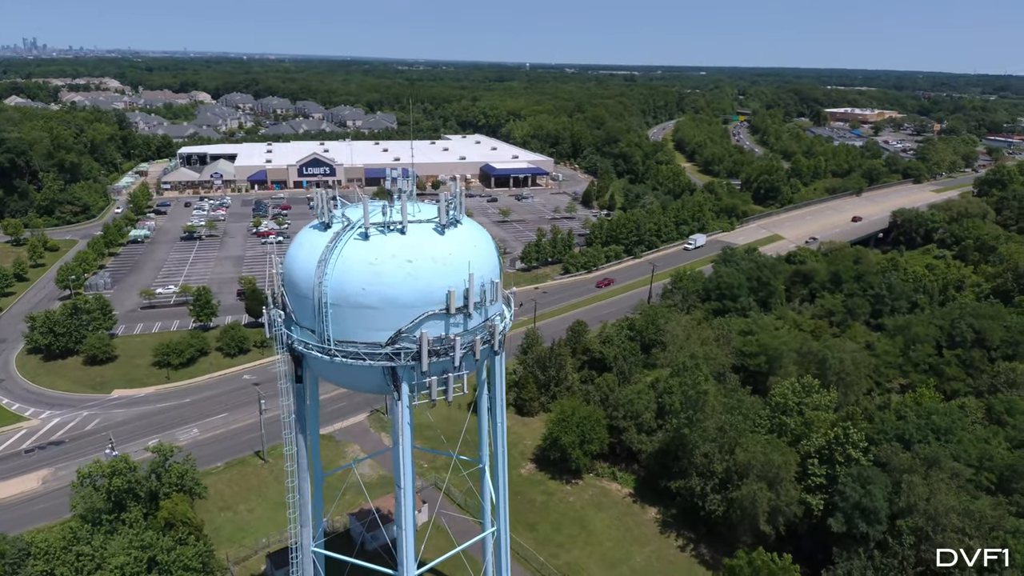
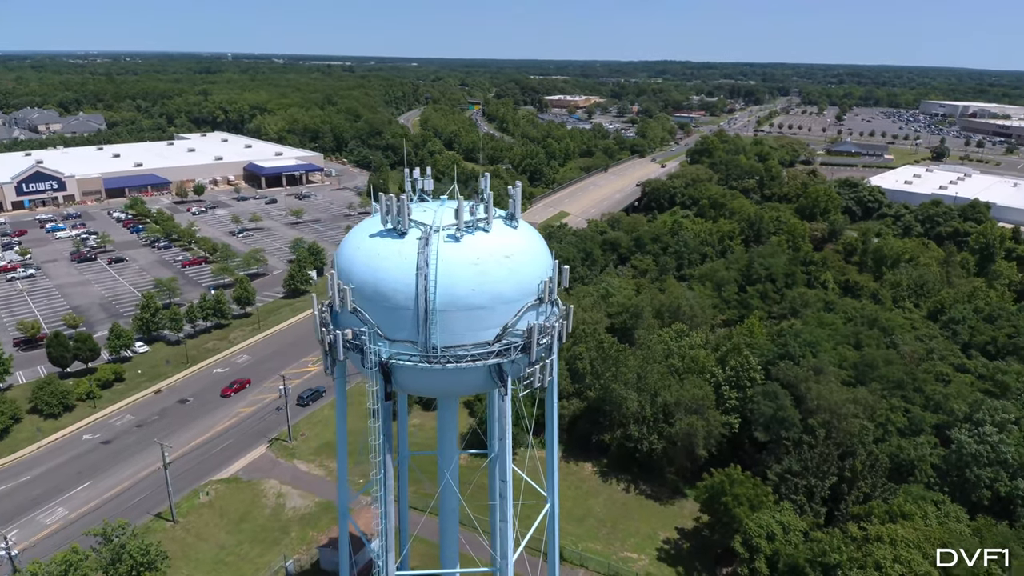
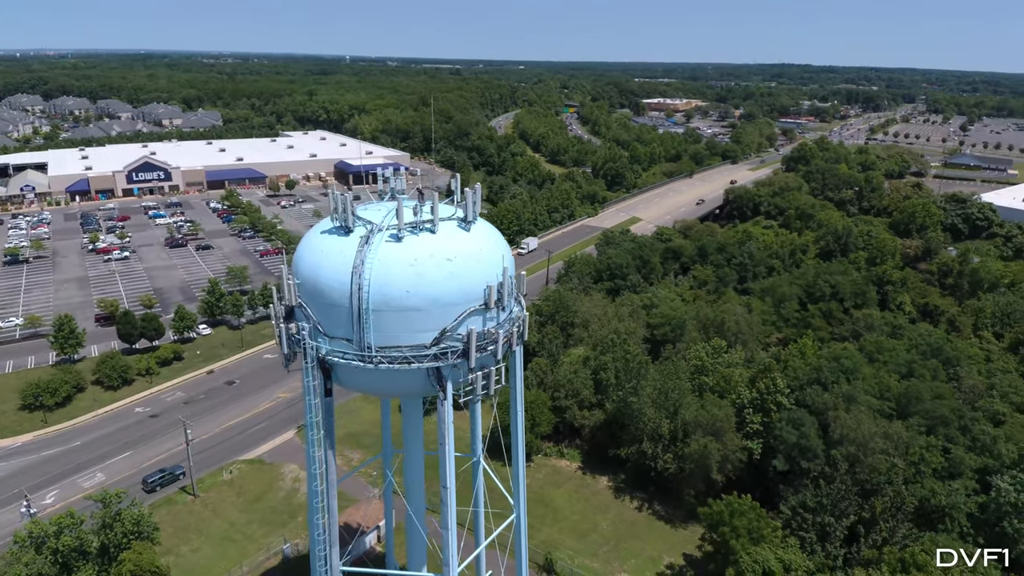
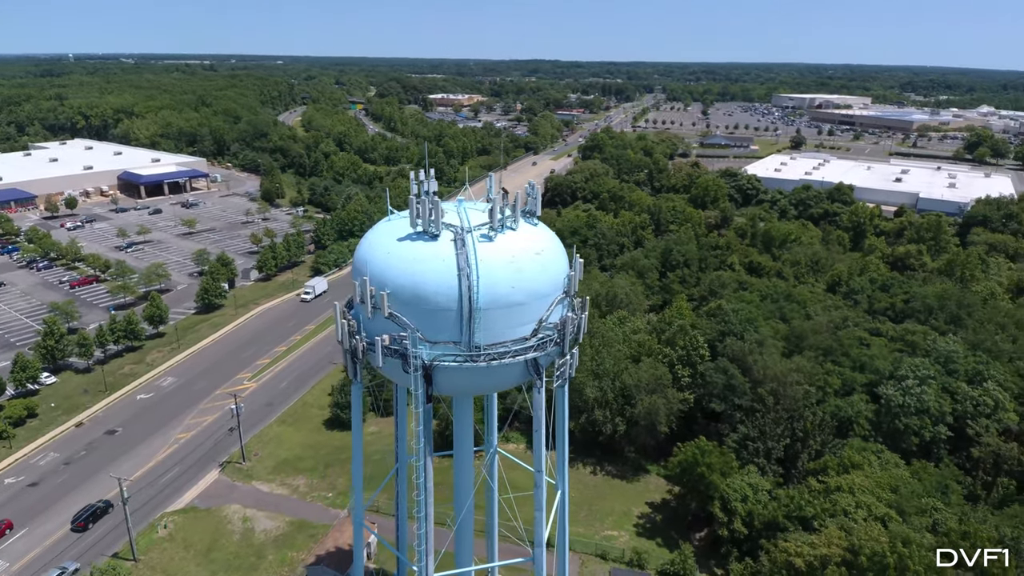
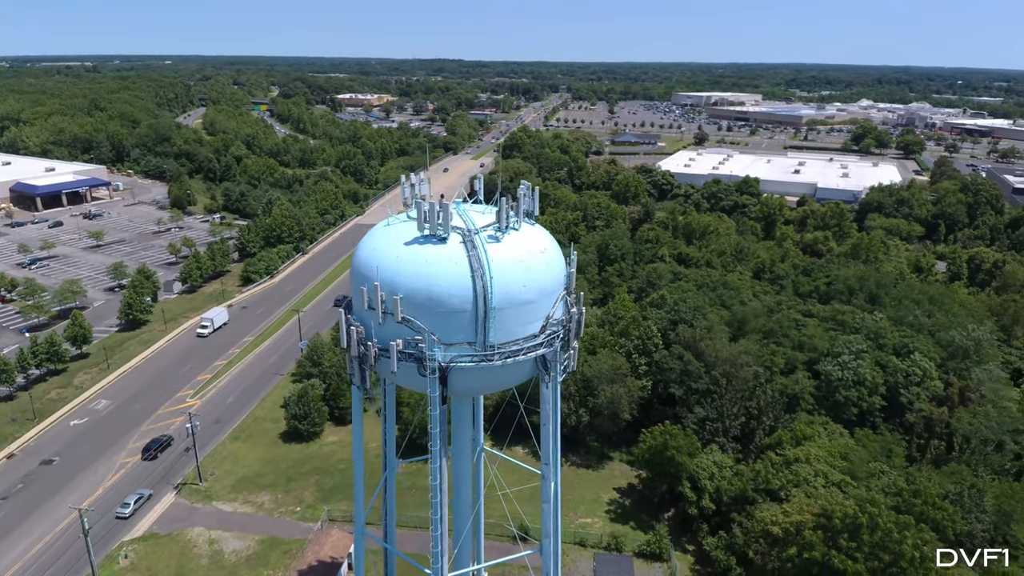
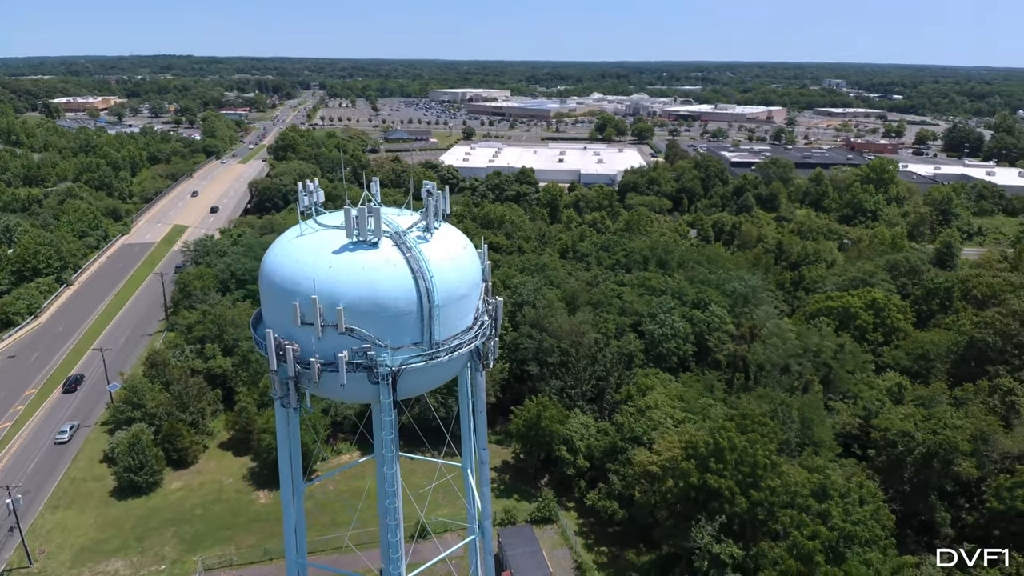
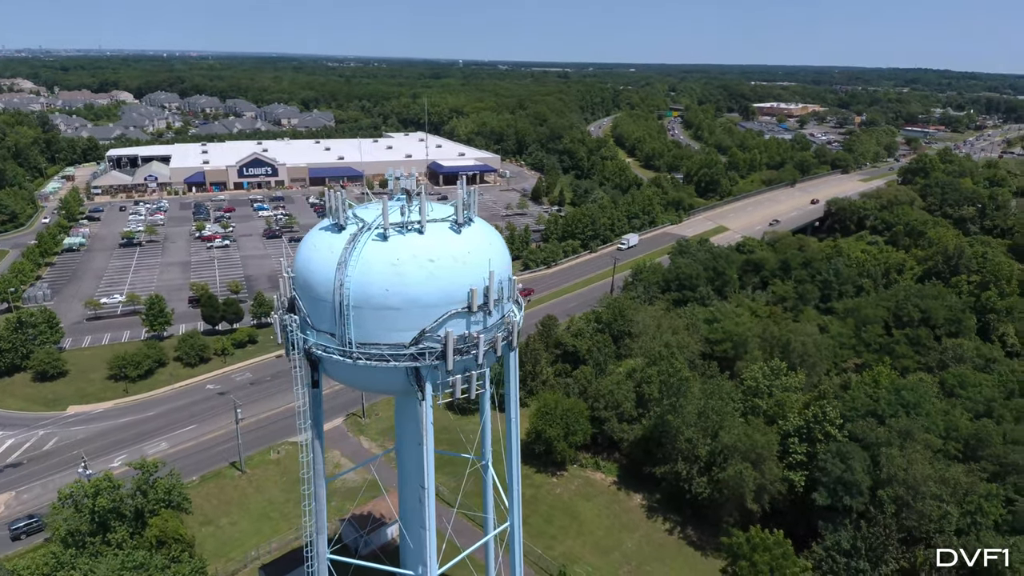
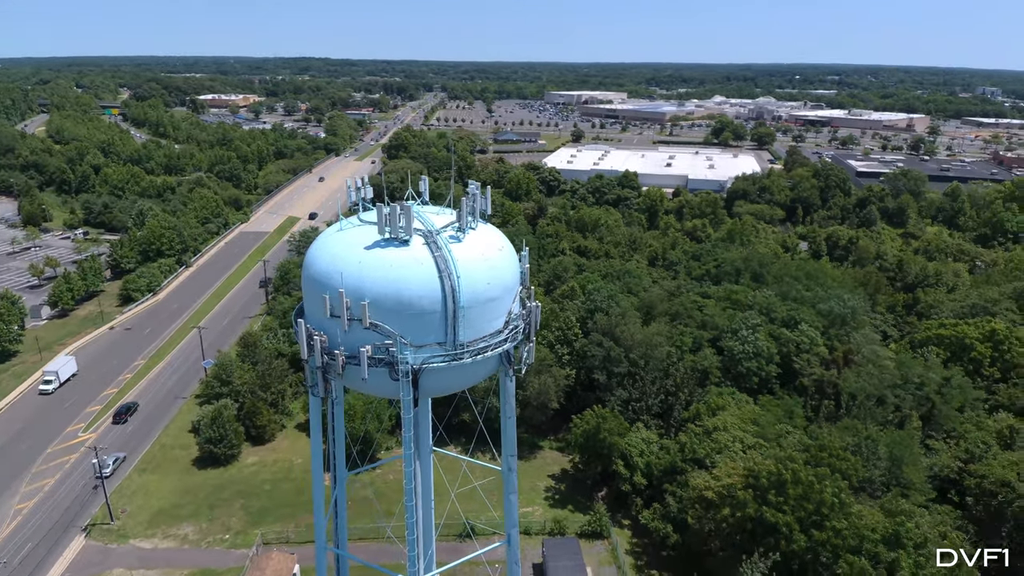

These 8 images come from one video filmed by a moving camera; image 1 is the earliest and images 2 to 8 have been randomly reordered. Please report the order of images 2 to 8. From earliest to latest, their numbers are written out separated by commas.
7, 3, 2, 4, 5, 8, 6
